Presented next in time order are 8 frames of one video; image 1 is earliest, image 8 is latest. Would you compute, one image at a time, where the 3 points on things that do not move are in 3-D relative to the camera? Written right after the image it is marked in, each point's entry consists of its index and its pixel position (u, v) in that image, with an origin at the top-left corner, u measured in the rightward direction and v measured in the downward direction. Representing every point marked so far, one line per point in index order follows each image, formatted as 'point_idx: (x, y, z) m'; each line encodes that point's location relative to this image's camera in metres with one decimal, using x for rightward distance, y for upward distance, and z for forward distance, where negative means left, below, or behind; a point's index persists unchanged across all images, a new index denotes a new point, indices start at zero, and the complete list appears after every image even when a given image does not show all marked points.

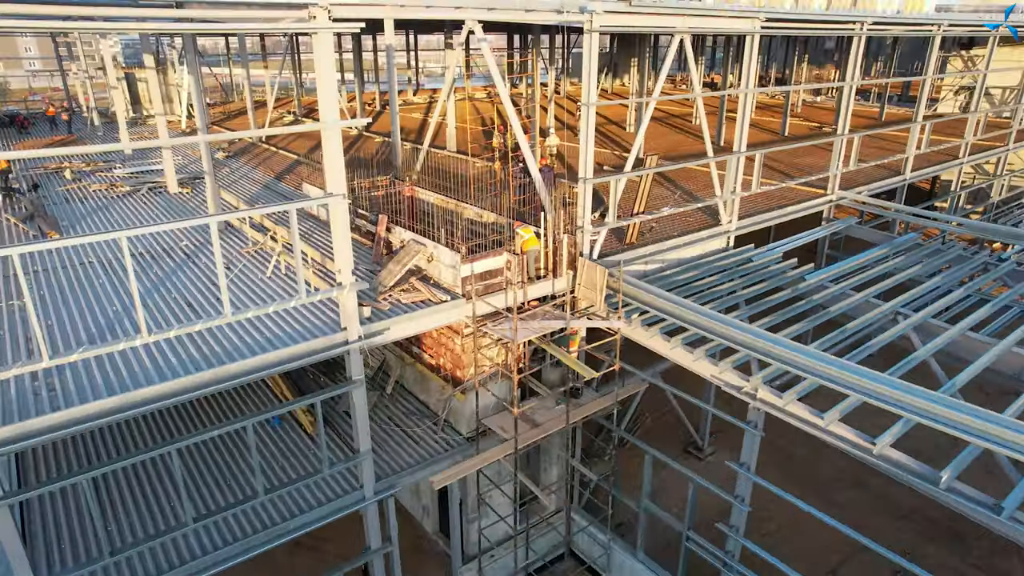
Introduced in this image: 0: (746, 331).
0: (+3.0, -0.6, +8.0) m
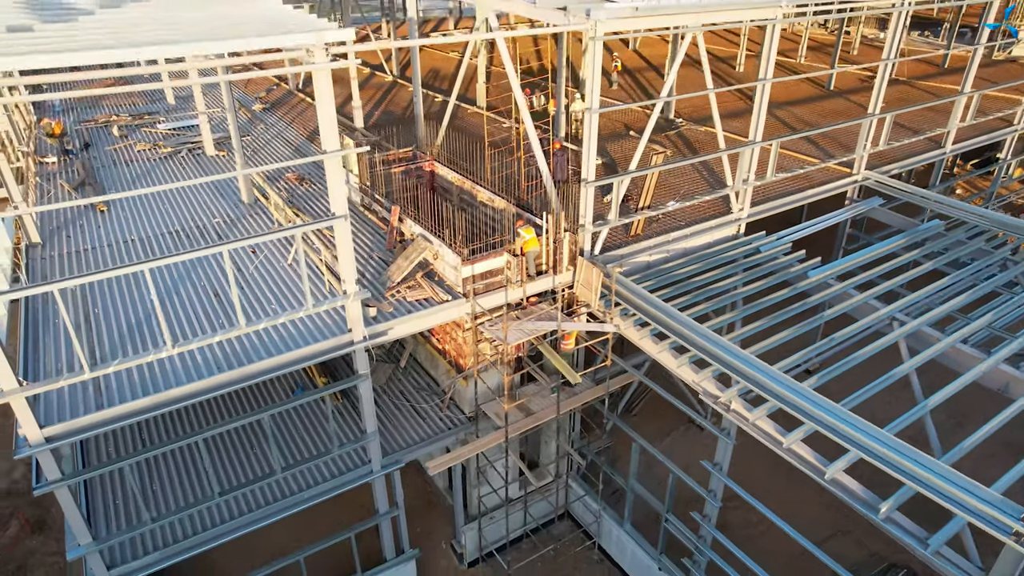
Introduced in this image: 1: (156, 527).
0: (+2.9, -0.8, +8.4) m
1: (-4.7, -3.1, +8.2) m
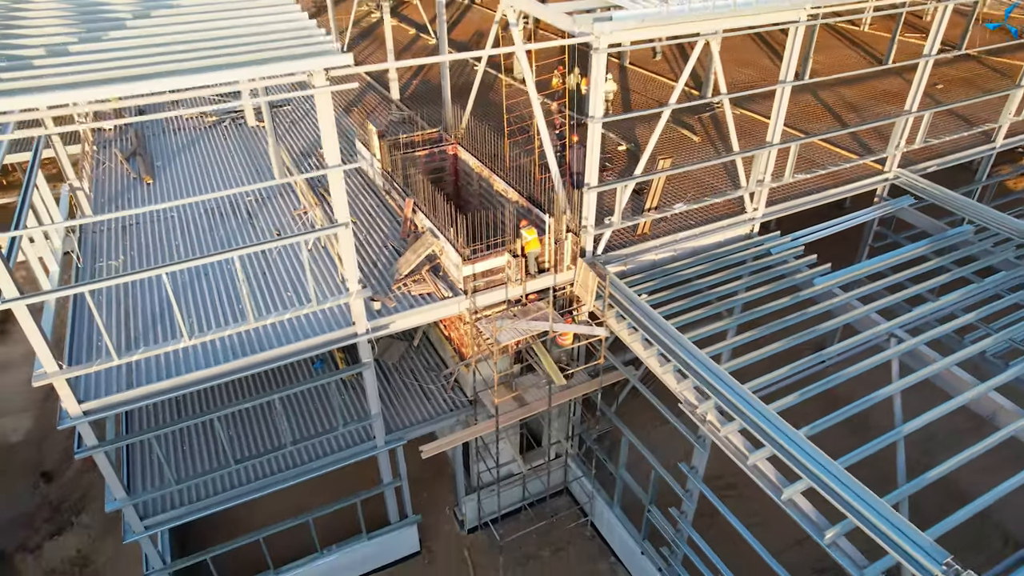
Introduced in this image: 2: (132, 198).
0: (+2.7, -1.1, +8.8) m
1: (-4.9, -3.0, +9.3) m
2: (-8.2, +2.0, +13.5) m
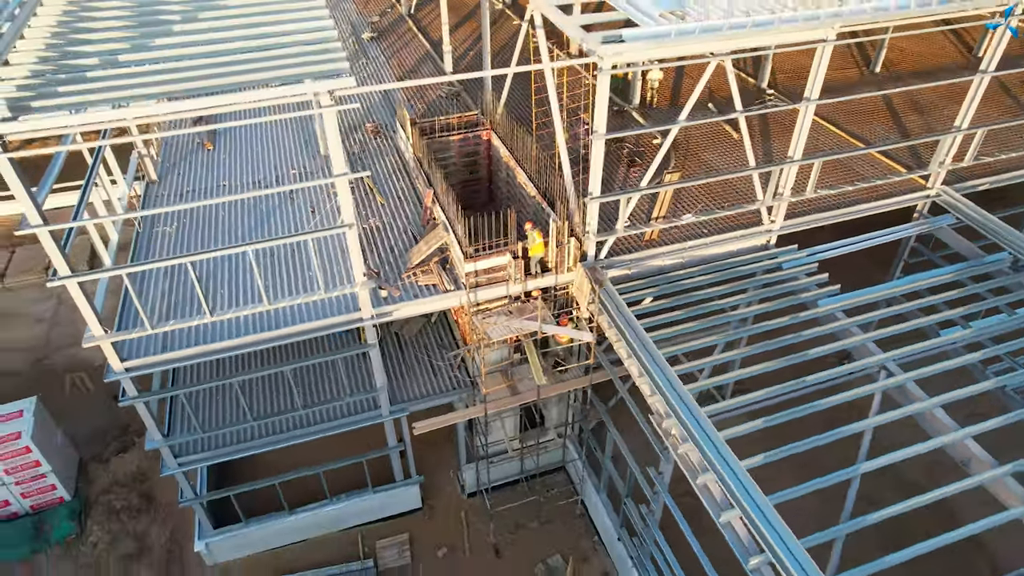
0: (+2.4, -1.4, +9.2) m
1: (-5.3, -2.6, +10.8) m
2: (-7.6, +3.0, +14.9) m
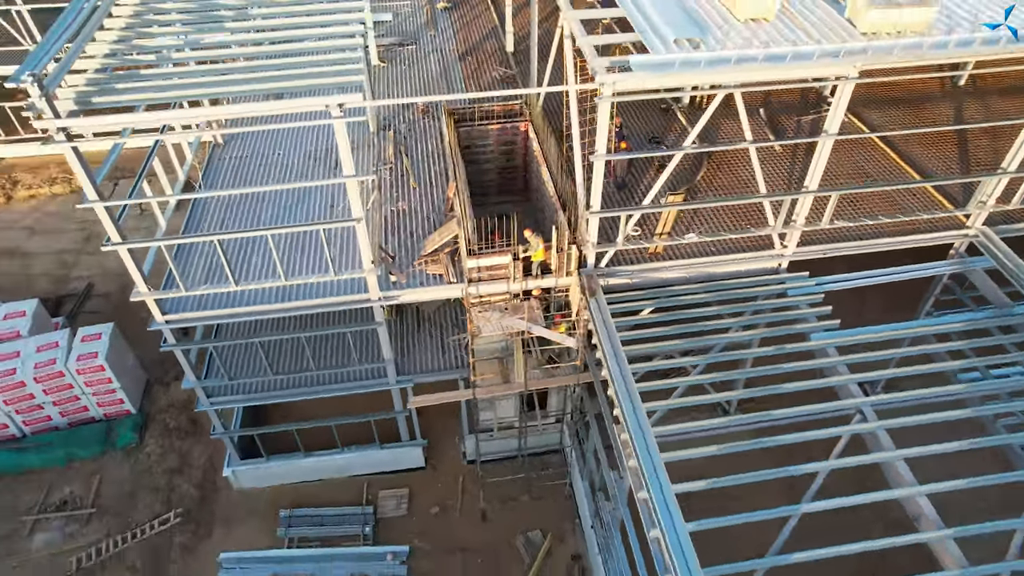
0: (+1.9, -1.8, +9.8) m
1: (-5.5, -1.9, +12.5) m
2: (-6.6, +4.2, +16.3) m
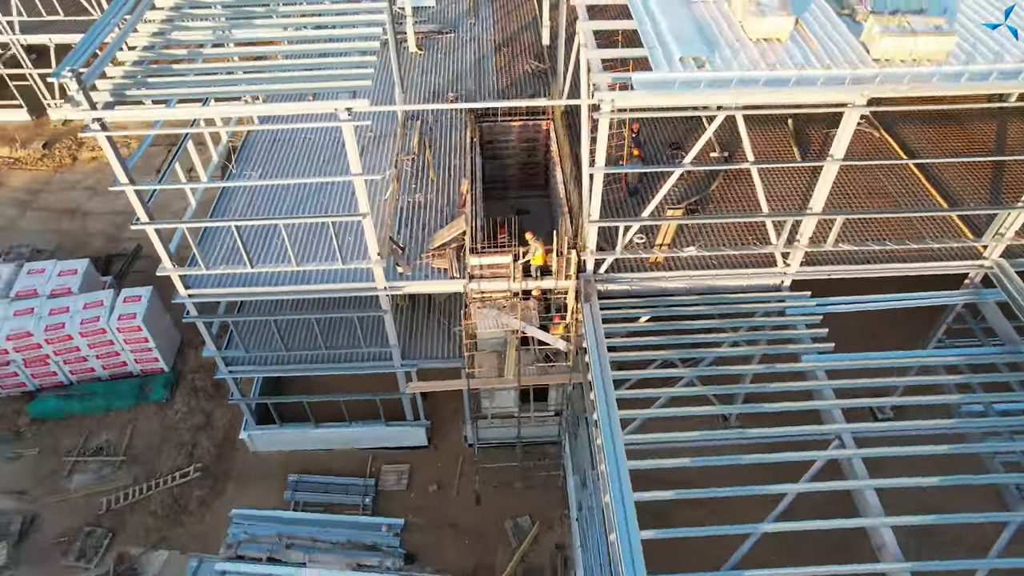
0: (+1.6, -2.0, +10.2) m
1: (-5.6, -1.4, +13.4) m
2: (-6.0, +4.8, +17.1) m
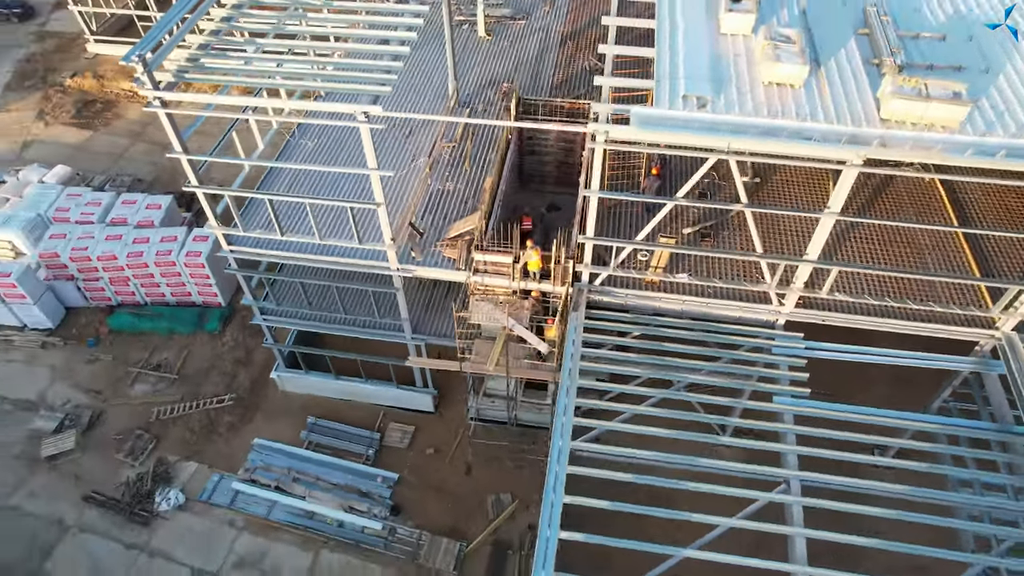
0: (+1.0, -2.3, +11.0) m
1: (-5.5, -0.5, +15.1) m
2: (-4.5, +5.9, +18.3) m
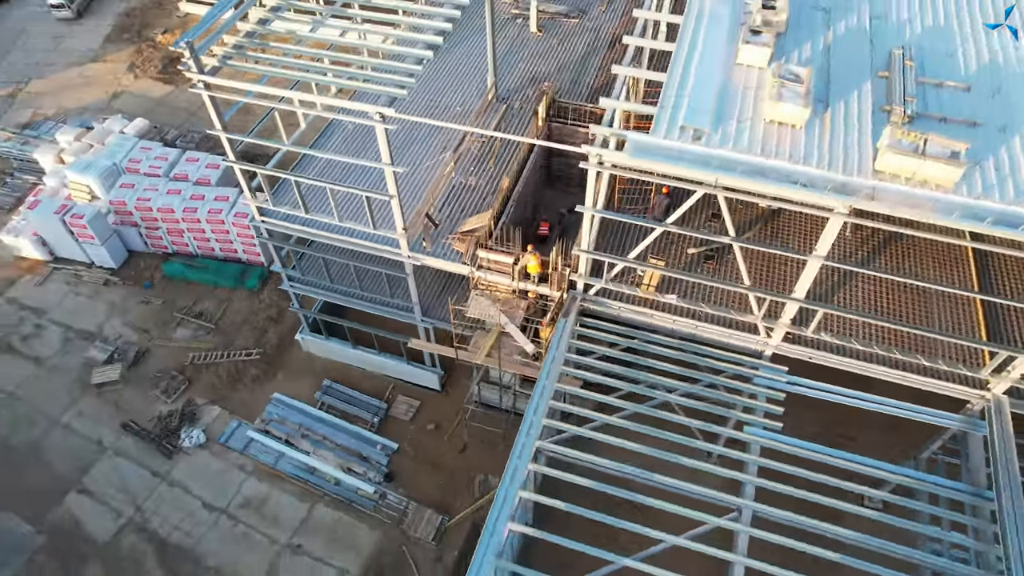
0: (+0.5, -2.4, +11.6) m
1: (-5.3, +0.2, +16.2) m
2: (-3.2, +6.6, +19.1) m
